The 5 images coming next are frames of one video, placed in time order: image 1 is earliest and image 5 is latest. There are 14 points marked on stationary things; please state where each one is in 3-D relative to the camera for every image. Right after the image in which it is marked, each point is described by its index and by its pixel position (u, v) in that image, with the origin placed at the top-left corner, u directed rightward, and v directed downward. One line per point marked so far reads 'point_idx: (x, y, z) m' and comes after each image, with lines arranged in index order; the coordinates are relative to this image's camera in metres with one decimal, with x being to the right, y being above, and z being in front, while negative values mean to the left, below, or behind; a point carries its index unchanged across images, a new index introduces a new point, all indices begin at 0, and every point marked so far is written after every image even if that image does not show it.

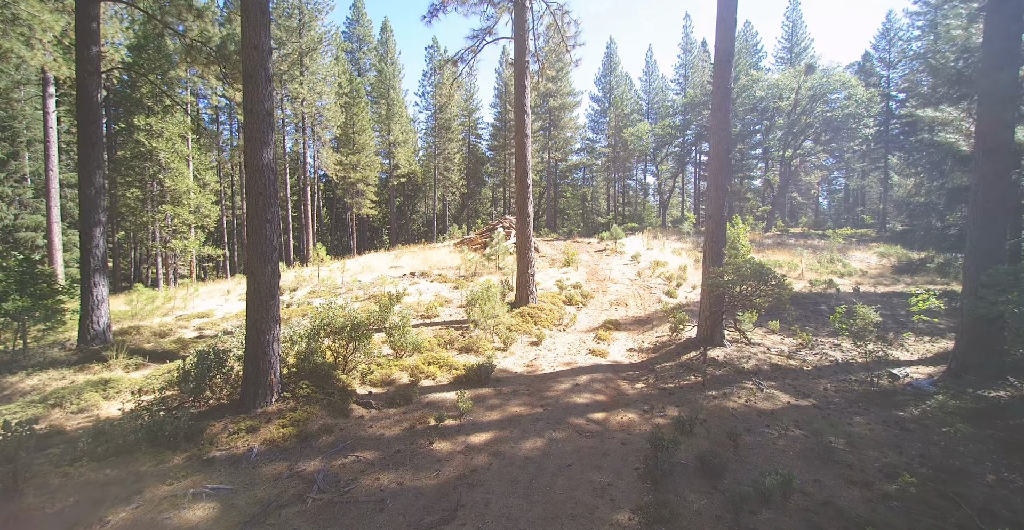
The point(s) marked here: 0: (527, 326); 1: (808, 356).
0: (+0.3, -1.4, +10.4) m
1: (+5.9, -1.8, +9.3) m
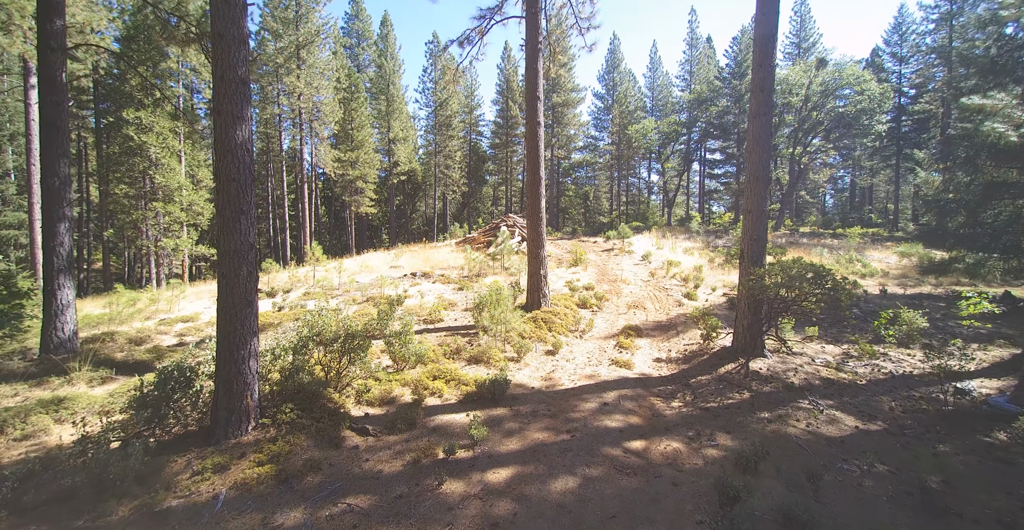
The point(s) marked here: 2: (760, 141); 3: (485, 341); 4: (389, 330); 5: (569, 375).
0: (+0.6, -1.4, +9.4) m
1: (+6.1, -1.8, +8.3) m
2: (+4.3, +2.2, +8.2) m
3: (-0.5, -1.4, +8.9) m
4: (-1.9, -1.0, +7.3) m
5: (+1.0, -1.8, +7.8) m
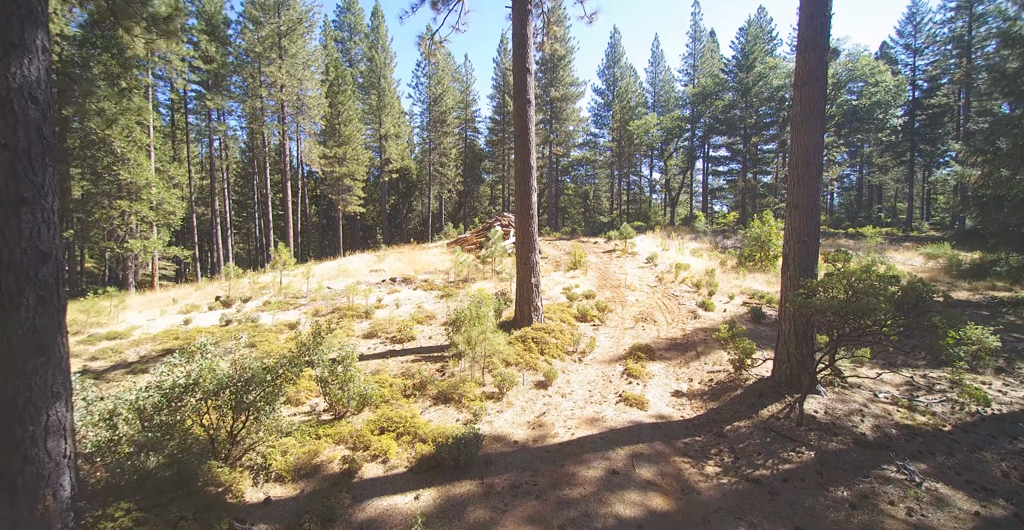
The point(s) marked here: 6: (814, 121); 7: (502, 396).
0: (+0.3, -1.5, +7.6) m
1: (+5.8, -1.9, +6.5) m
2: (+4.0, +2.1, +6.4) m
3: (-0.8, -1.6, +7.0) m
4: (-2.2, -1.2, +5.5) m
5: (+0.7, -2.0, +6.0) m
6: (+4.1, +1.9, +6.4) m
7: (-0.1, -1.8, +6.4) m
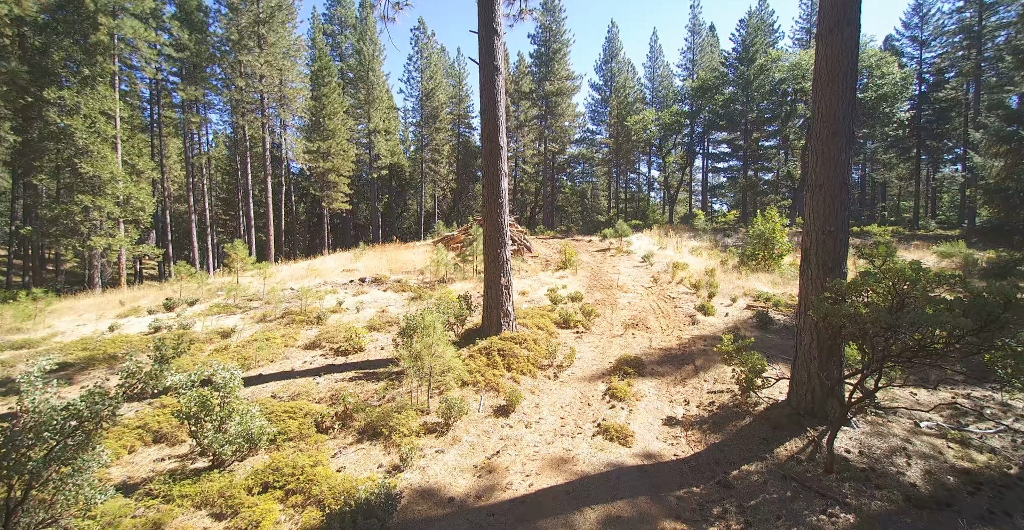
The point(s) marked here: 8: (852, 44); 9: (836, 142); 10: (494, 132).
0: (-0.3, -1.5, +6.2) m
1: (+5.3, -1.9, +5.1) m
2: (+3.5, +2.1, +5.0) m
3: (-1.3, -1.5, +5.7) m
4: (-2.8, -1.1, +4.1) m
5: (+0.1, -2.0, +4.6) m
6: (+3.5, +2.0, +5.0) m
7: (-0.7, -1.8, +5.1) m
8: (+3.6, +2.3, +5.0) m
9: (+3.5, +1.3, +5.0) m
10: (-0.3, +2.2, +7.7) m
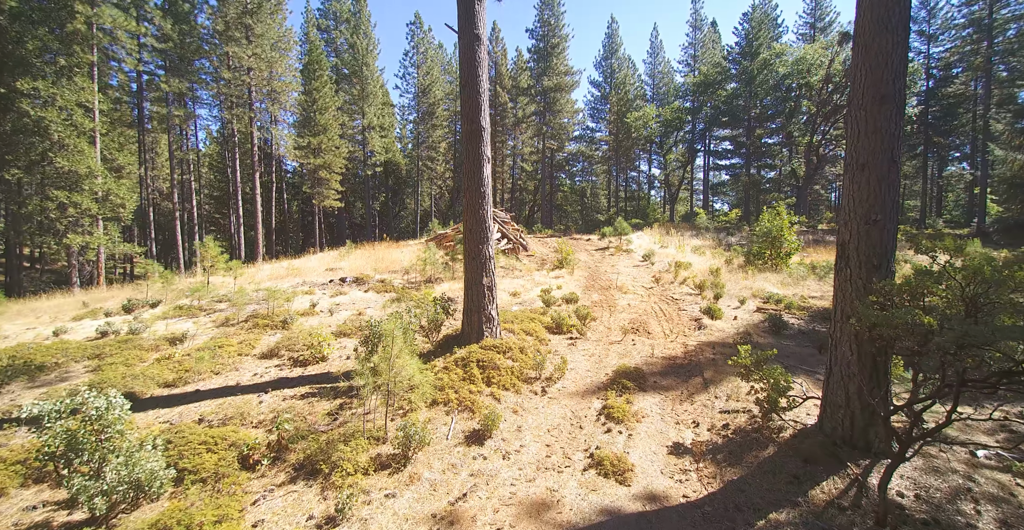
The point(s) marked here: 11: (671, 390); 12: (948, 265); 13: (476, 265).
0: (-0.5, -1.5, +5.3) m
1: (+5.0, -1.9, +4.2) m
2: (+3.2, +2.1, +4.1) m
3: (-1.6, -1.5, +4.8) m
4: (-3.0, -1.1, +3.2) m
5: (-0.1, -1.9, +3.7) m
6: (+3.3, +2.0, +4.1) m
7: (-0.9, -1.7, +4.2) m
8: (+3.3, +2.3, +4.0) m
9: (+3.2, +1.3, +4.1) m
10: (-0.5, +2.2, +6.8) m
11: (+2.0, -1.6, +5.8) m
12: (+3.3, 0.0, +3.6) m
13: (-0.5, 0.0, +6.8) m
